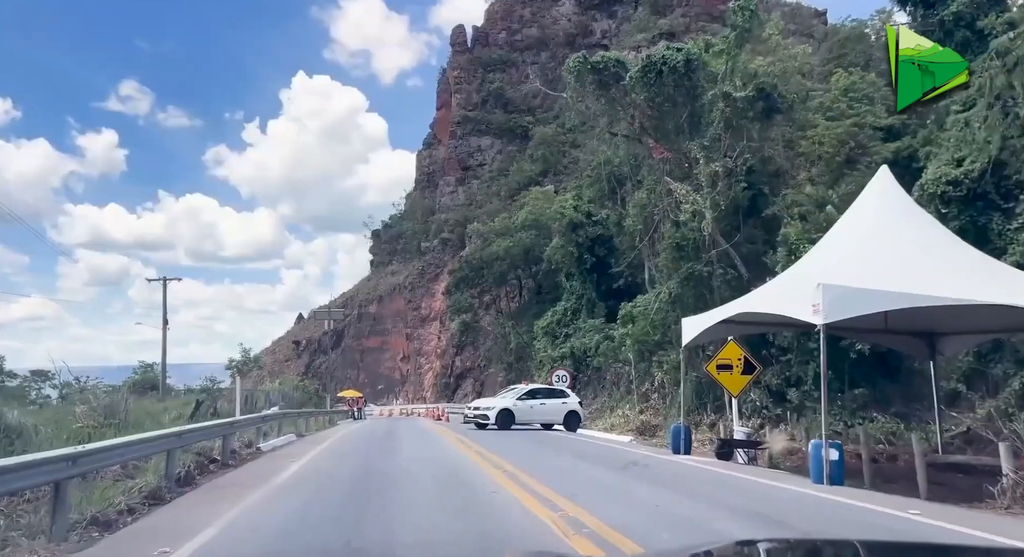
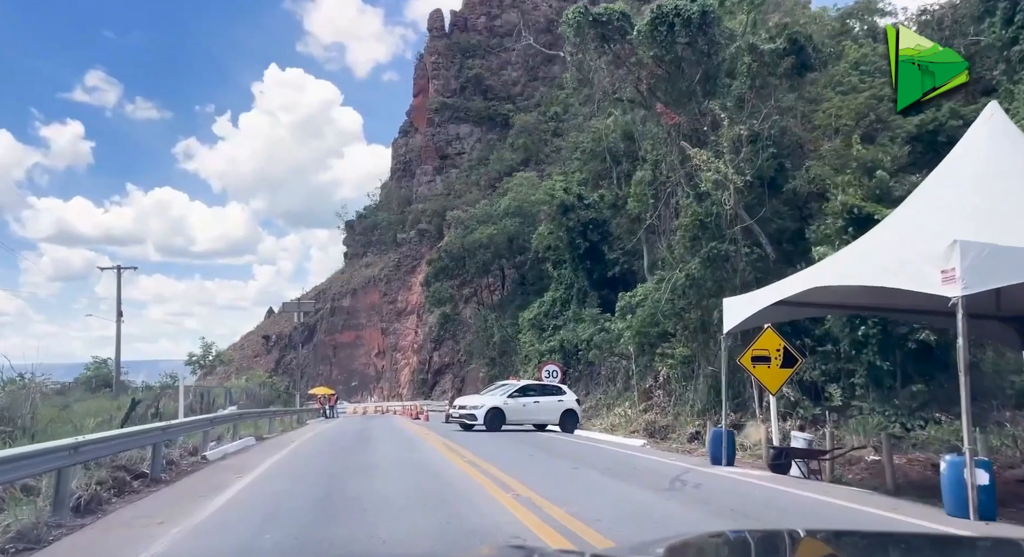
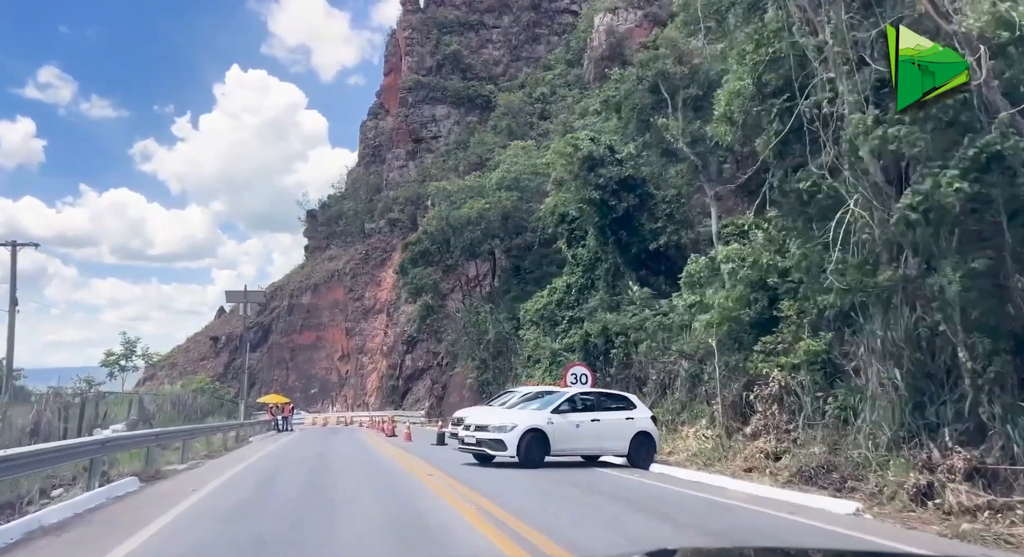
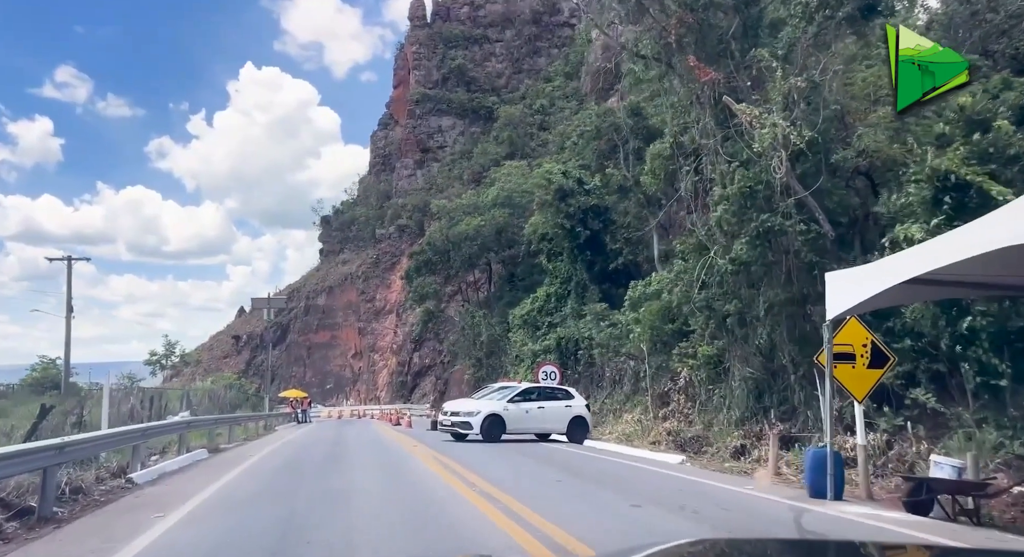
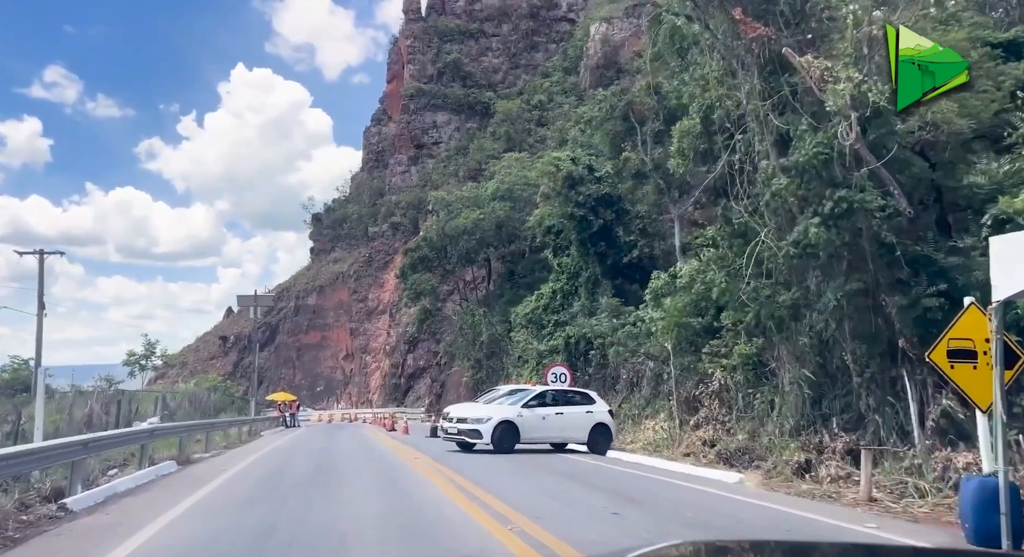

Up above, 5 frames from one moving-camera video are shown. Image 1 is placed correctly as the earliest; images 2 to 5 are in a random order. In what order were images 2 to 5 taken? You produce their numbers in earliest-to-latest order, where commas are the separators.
2, 4, 5, 3
